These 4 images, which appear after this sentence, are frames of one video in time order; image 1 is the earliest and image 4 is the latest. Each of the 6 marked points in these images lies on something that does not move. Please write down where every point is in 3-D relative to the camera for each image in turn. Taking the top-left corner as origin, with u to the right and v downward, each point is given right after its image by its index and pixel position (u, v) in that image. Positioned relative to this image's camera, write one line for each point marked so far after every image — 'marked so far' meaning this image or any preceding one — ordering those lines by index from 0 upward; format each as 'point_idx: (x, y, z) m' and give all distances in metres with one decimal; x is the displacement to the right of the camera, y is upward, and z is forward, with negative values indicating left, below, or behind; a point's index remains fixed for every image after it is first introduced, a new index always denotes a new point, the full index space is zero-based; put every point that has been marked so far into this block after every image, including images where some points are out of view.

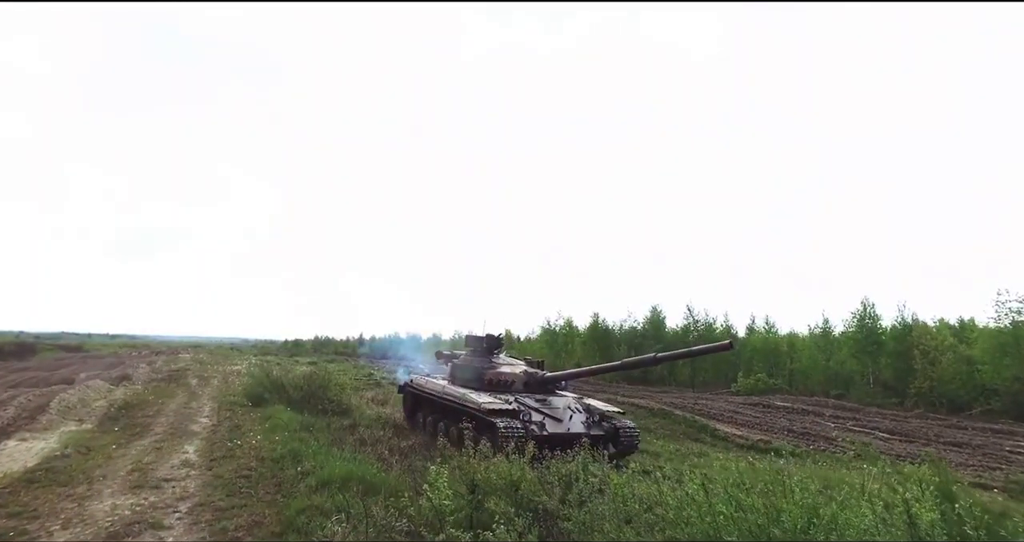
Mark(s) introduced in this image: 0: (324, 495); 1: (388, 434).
0: (-2.2, -2.6, +8.3) m
1: (-2.5, -3.2, +14.0) m
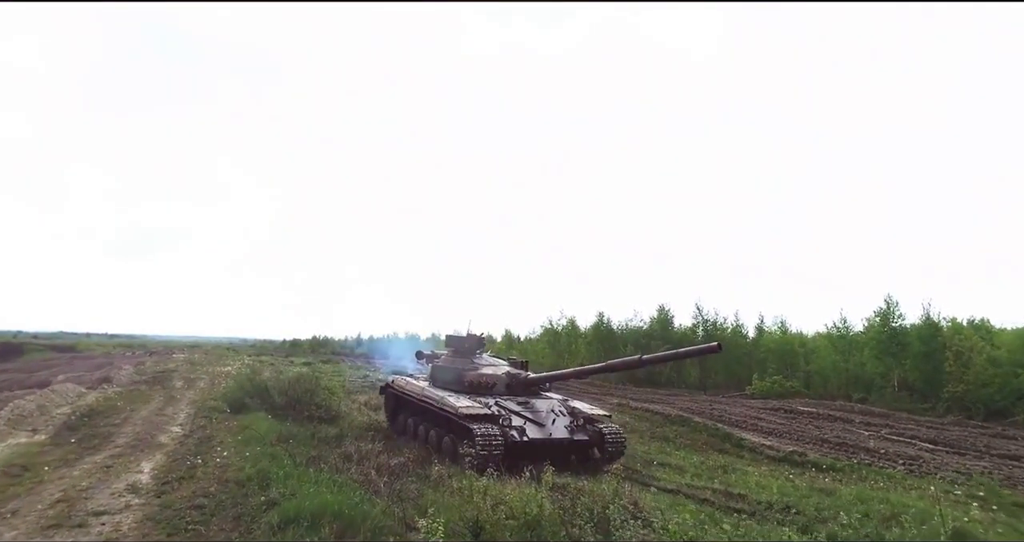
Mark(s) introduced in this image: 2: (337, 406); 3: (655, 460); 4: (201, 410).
0: (-2.1, -2.5, +6.6) m
1: (-2.3, -3.1, +12.3) m
2: (-4.8, -3.7, +19.2) m
3: (+3.0, -3.9, +14.6) m
4: (-8.4, -3.8, +19.1) m
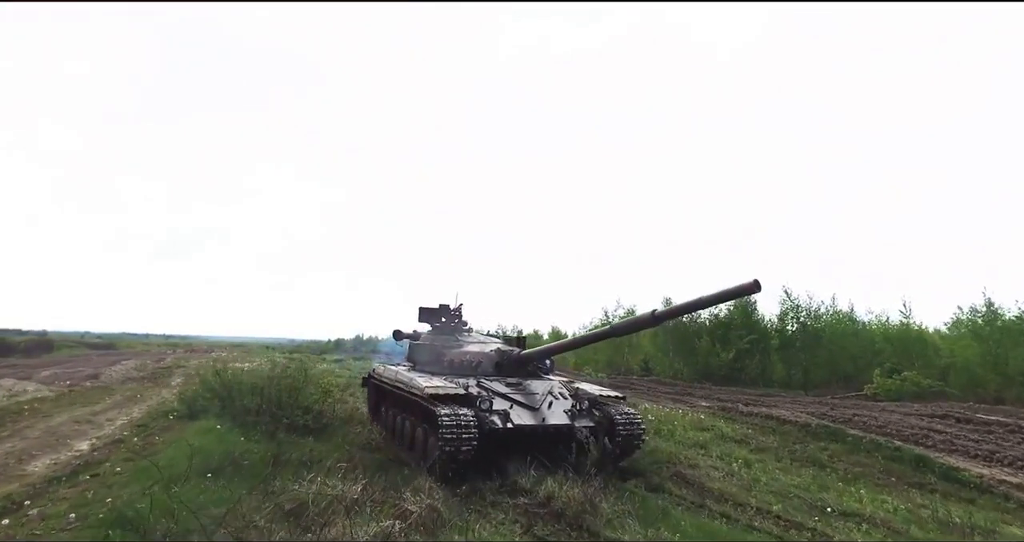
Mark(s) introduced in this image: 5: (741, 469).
0: (-1.6, -1.5, +1.1) m
1: (-1.5, -2.1, +6.8) m
2: (-3.5, -2.7, +13.8) m
3: (+4.0, -2.9, +8.7) m
4: (-7.1, -2.8, +13.9) m
5: (+3.4, -3.0, +10.7) m
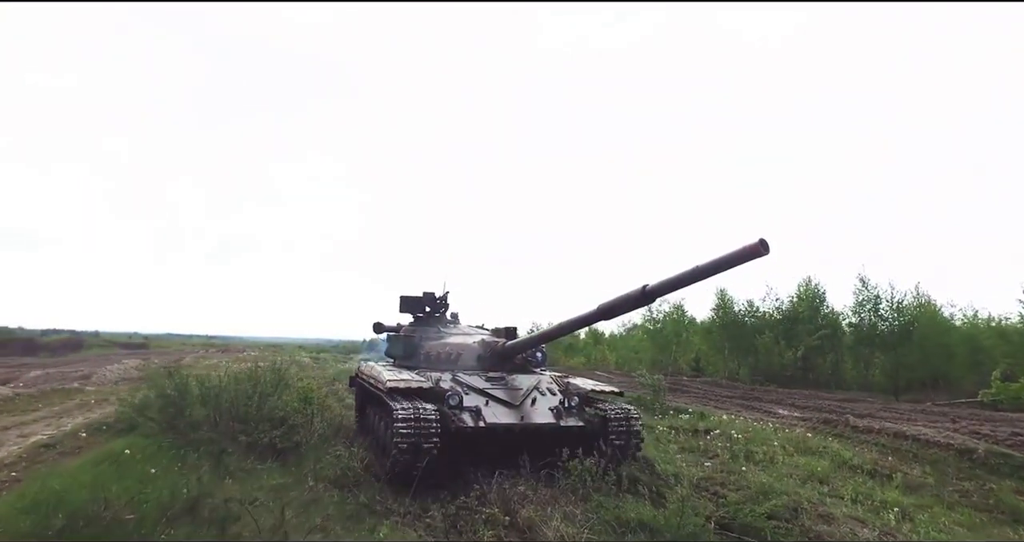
0: (-1.7, -1.1, -2.4) m
1: (-1.3, -1.6, +3.3) m
2: (-3.0, -2.3, +10.4) m
3: (+4.2, -2.4, +5.0) m
4: (-6.6, -2.4, +10.6) m
5: (+3.8, -2.5, +6.9) m
